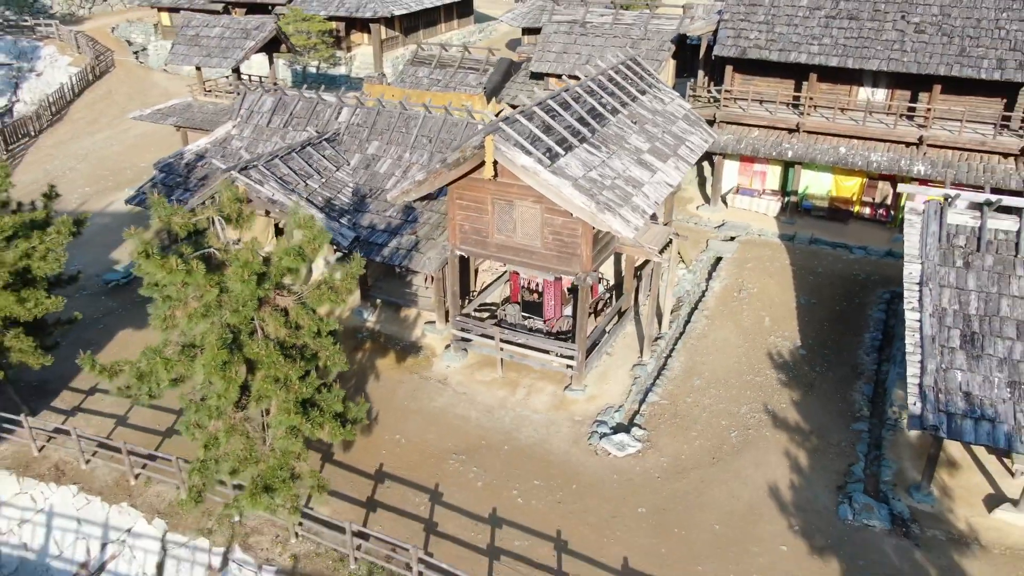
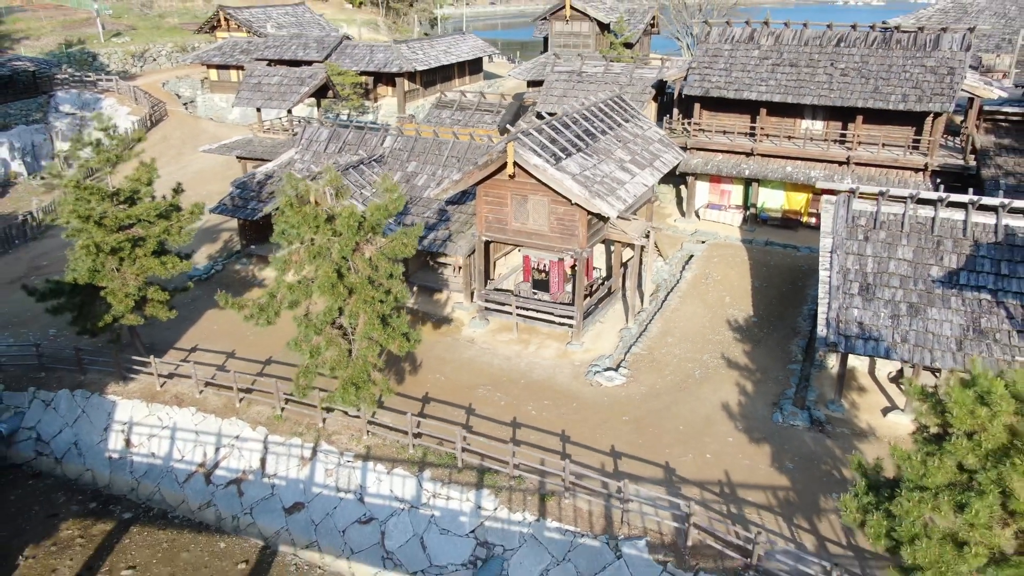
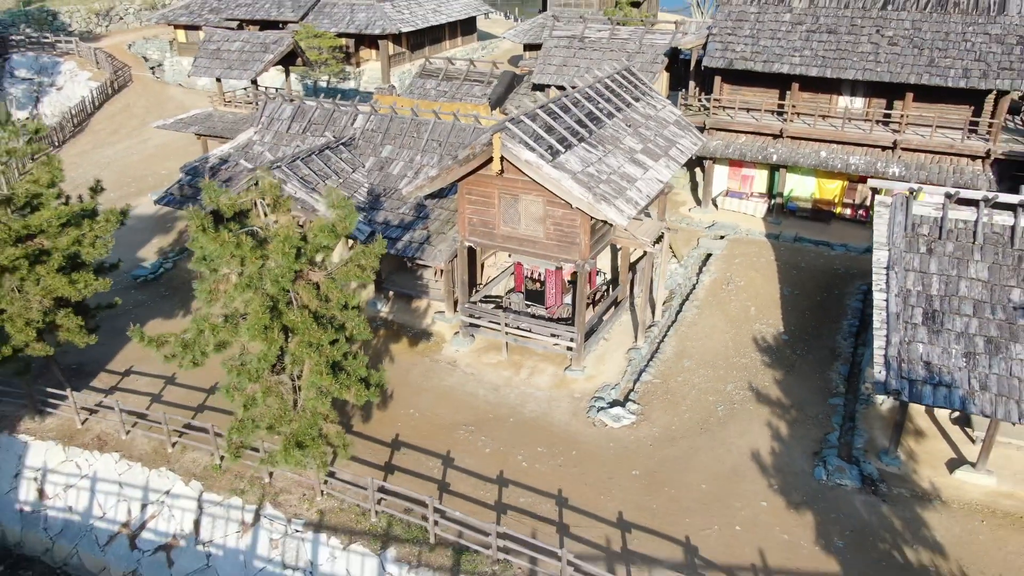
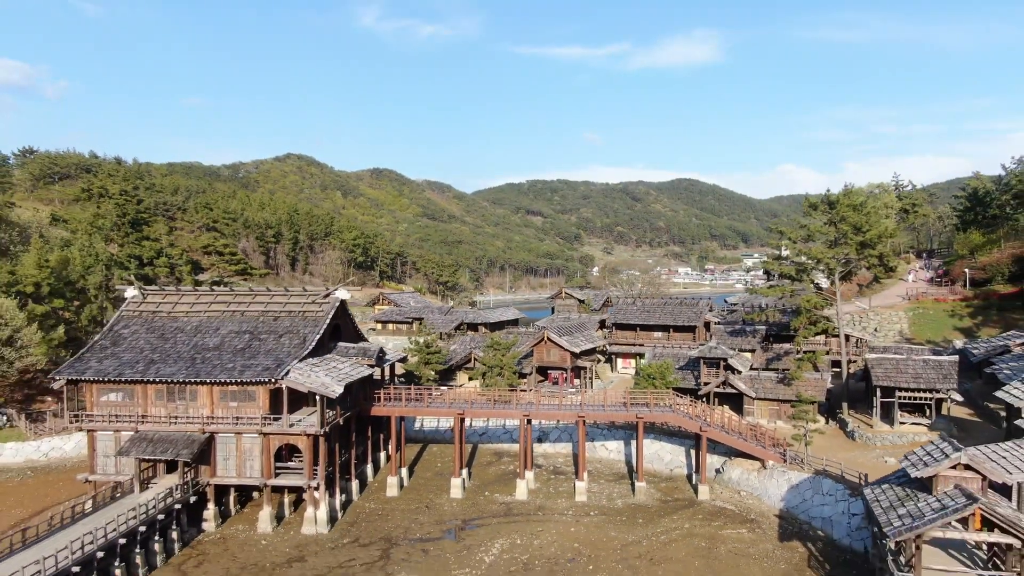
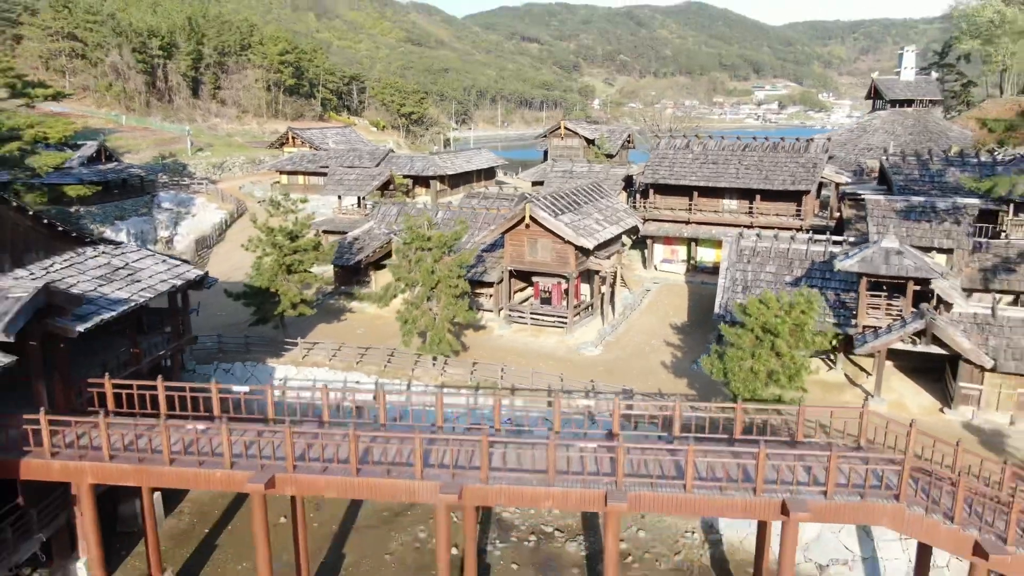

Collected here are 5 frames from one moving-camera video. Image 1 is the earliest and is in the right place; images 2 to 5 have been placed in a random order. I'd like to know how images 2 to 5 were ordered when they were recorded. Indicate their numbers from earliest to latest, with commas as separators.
3, 2, 5, 4
